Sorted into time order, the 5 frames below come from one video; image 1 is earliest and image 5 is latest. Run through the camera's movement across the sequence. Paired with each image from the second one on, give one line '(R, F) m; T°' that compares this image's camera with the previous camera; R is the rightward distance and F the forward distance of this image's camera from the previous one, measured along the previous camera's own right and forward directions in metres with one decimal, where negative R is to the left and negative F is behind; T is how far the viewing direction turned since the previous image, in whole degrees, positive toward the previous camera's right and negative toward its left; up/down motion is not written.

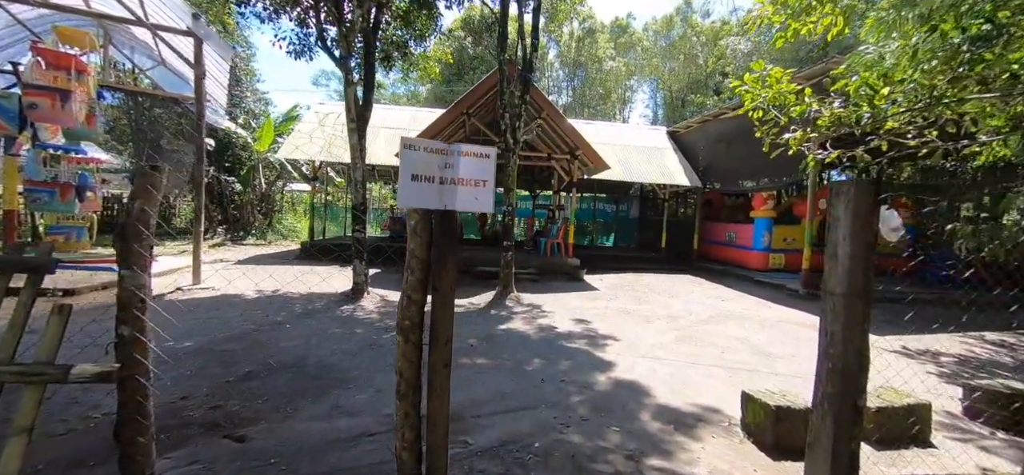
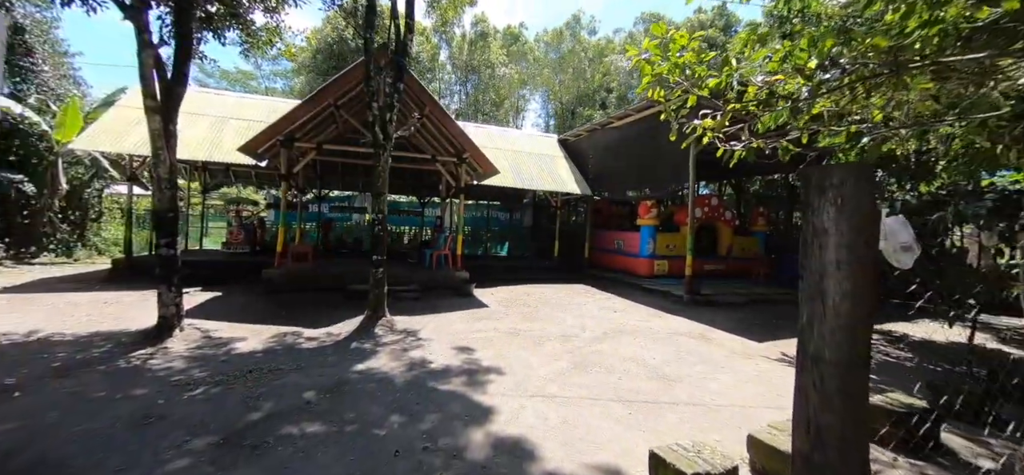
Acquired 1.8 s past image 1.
(+0.4, +1.0) m; +14°
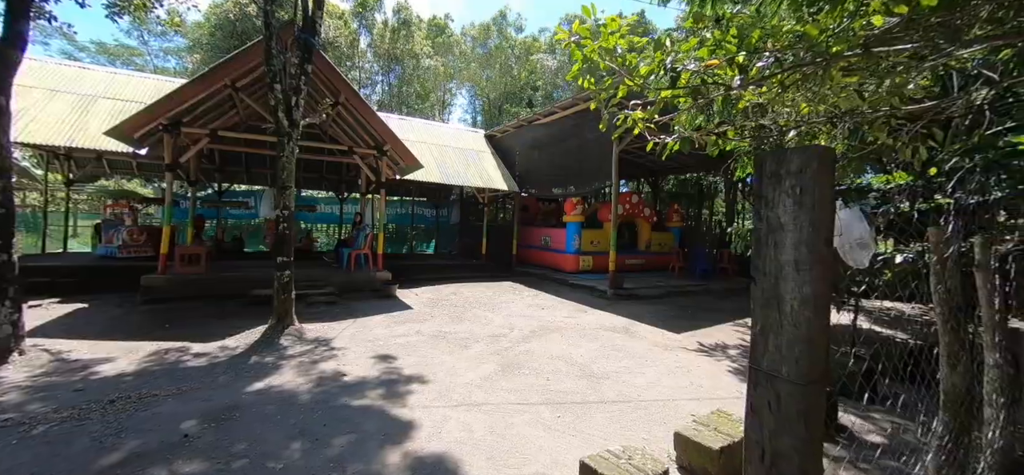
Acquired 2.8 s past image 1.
(+0.1, +0.3) m; +10°
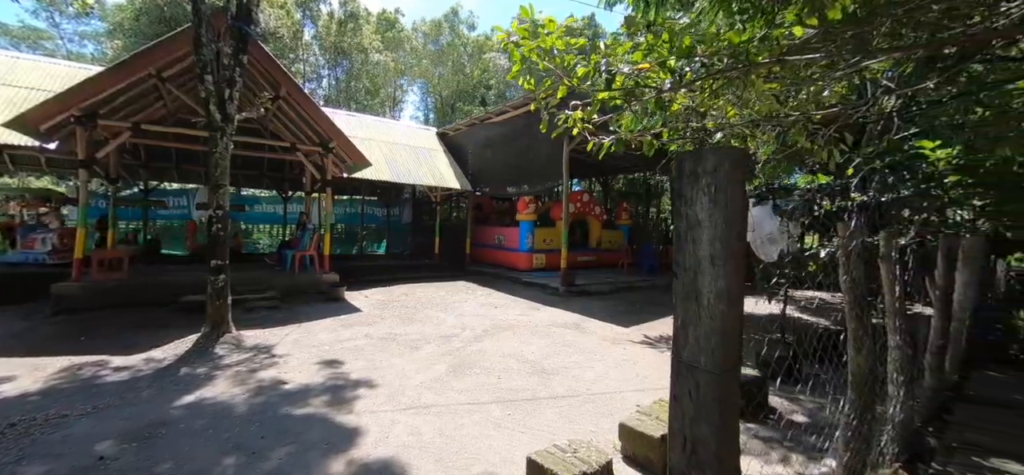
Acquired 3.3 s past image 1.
(+0.1, 0.0) m; +6°
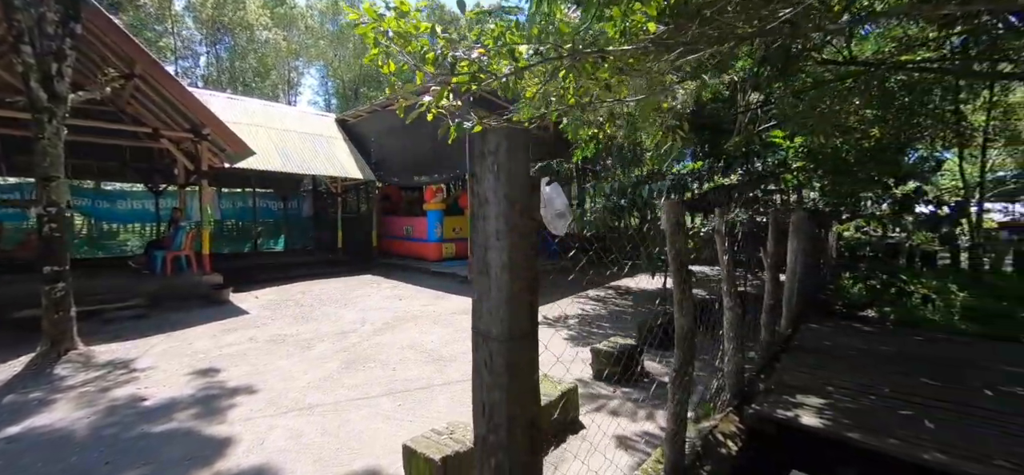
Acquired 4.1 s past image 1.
(+0.3, 0.0) m; +11°
